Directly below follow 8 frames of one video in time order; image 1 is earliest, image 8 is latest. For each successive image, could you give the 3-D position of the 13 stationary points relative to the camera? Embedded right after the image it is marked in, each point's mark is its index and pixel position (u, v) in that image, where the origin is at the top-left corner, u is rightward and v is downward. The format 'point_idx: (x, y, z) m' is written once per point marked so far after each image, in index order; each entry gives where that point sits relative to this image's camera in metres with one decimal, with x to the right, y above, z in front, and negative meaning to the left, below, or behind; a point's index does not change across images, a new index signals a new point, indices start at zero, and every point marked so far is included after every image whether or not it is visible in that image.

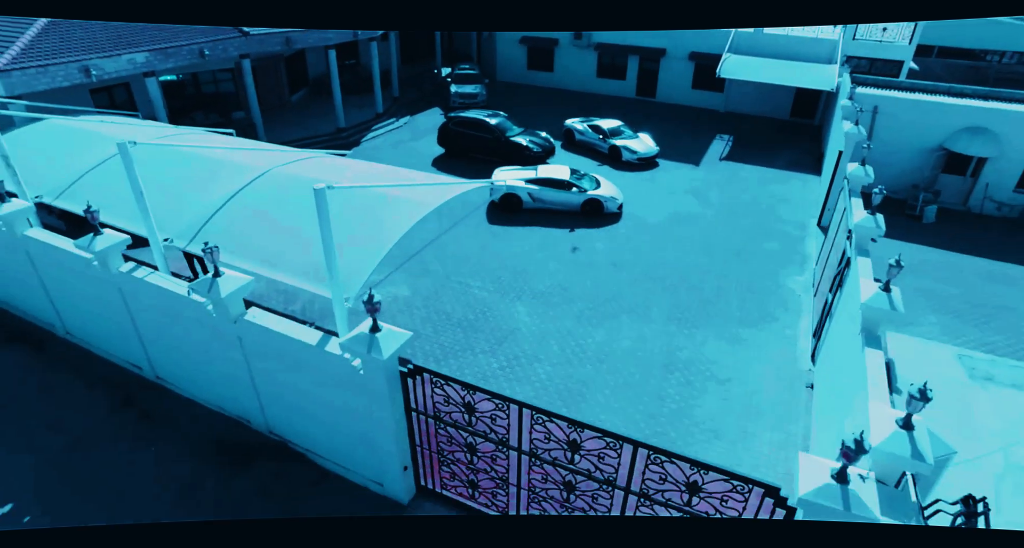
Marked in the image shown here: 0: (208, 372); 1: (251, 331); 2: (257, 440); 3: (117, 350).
0: (-3.7, -1.1, +6.6) m
1: (-2.7, -0.6, +5.7) m
2: (-3.1, -2.0, +6.6) m
3: (-5.6, -1.1, +7.6) m
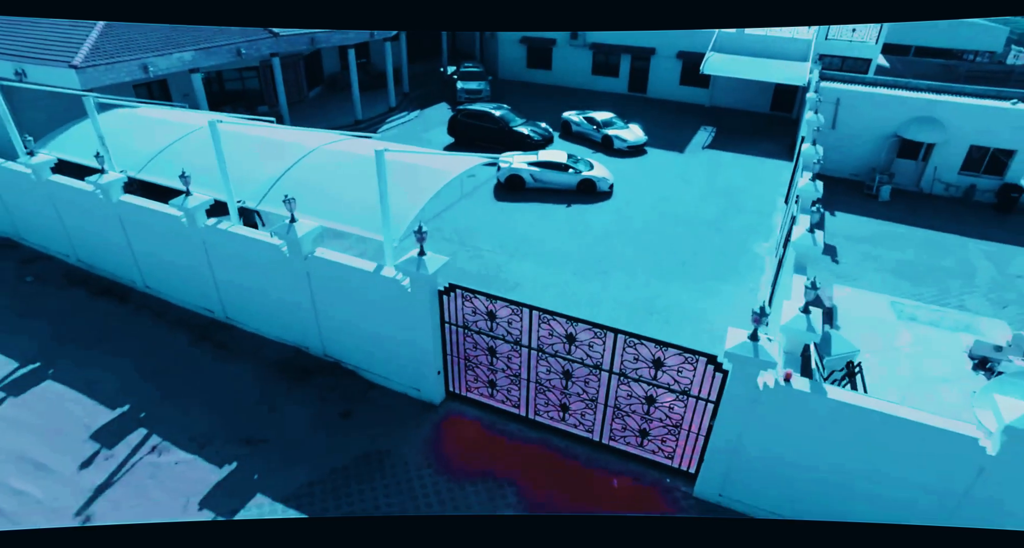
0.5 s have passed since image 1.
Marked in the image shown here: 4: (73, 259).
0: (-3.6, -0.5, +8.2) m
1: (-2.6, +0.1, +7.3) m
2: (-3.0, -1.3, +8.2) m
3: (-5.5, -0.4, +9.2) m
4: (-8.6, +0.3, +10.6) m
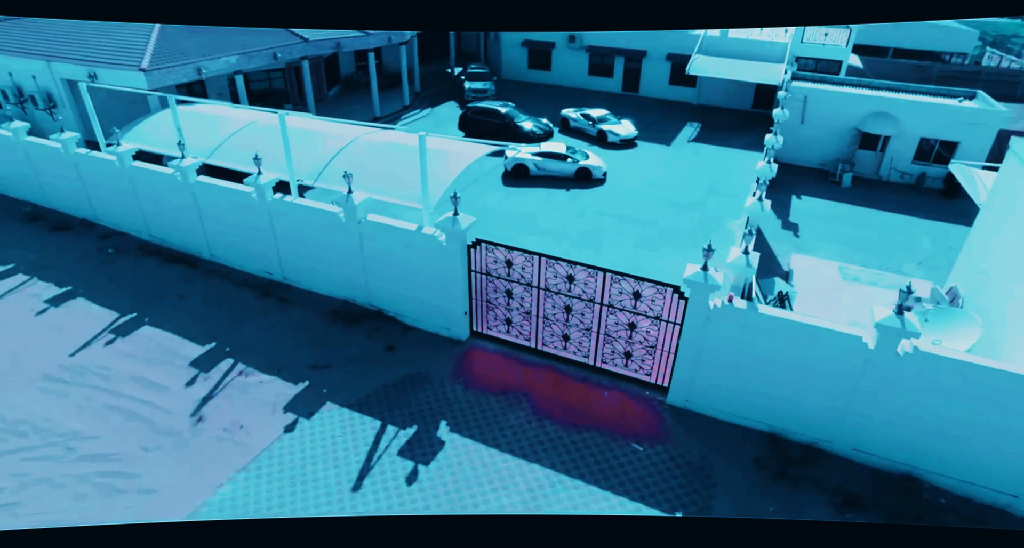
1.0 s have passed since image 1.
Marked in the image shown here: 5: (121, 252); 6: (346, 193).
0: (-3.4, +0.2, +10.1) m
1: (-2.4, +0.8, +9.2) m
2: (-2.8, -0.6, +10.1) m
3: (-5.3, +0.3, +11.1) m
4: (-8.5, +0.9, +12.5) m
5: (-8.7, +0.6, +12.2) m
6: (-2.7, +1.1, +9.3) m
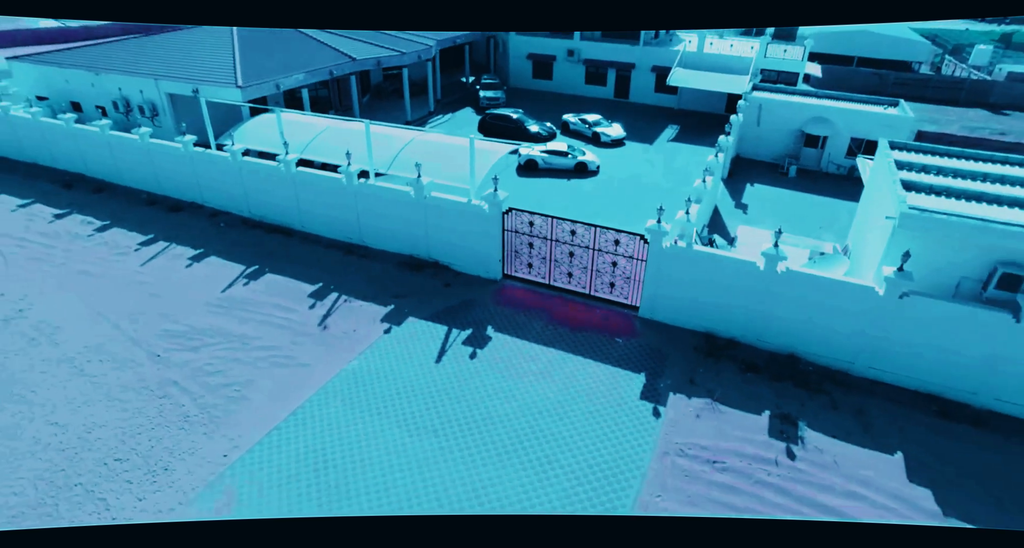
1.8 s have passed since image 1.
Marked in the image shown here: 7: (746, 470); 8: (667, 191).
0: (-2.9, +1.2, +14.0) m
1: (-1.9, +1.7, +13.2) m
2: (-2.3, +0.3, +14.1) m
3: (-4.8, +1.2, +15.1) m
4: (-8.0, +1.9, +16.4) m
5: (-8.3, +1.5, +16.1) m
6: (-2.2, +2.1, +13.3) m
7: (+3.6, -3.1, +8.6) m
8: (+5.2, +2.8, +18.5) m
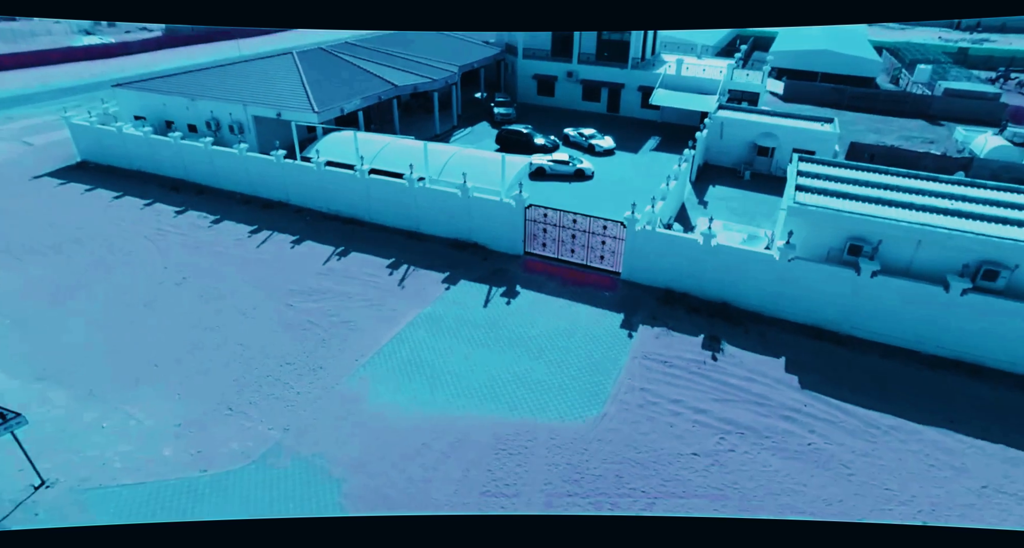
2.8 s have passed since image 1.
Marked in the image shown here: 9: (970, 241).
0: (-2.3, +1.9, +19.3) m
1: (-1.3, +2.5, +18.4) m
2: (-1.7, +1.1, +19.3) m
3: (-4.2, +1.9, +20.3) m
4: (-7.4, +2.6, +21.6) m
5: (-7.7, +2.2, +21.3) m
6: (-1.6, +2.8, +18.5) m
7: (+4.3, -2.3, +13.9) m
8: (+5.8, +3.6, +23.7) m
9: (+11.2, +0.8, +13.5) m
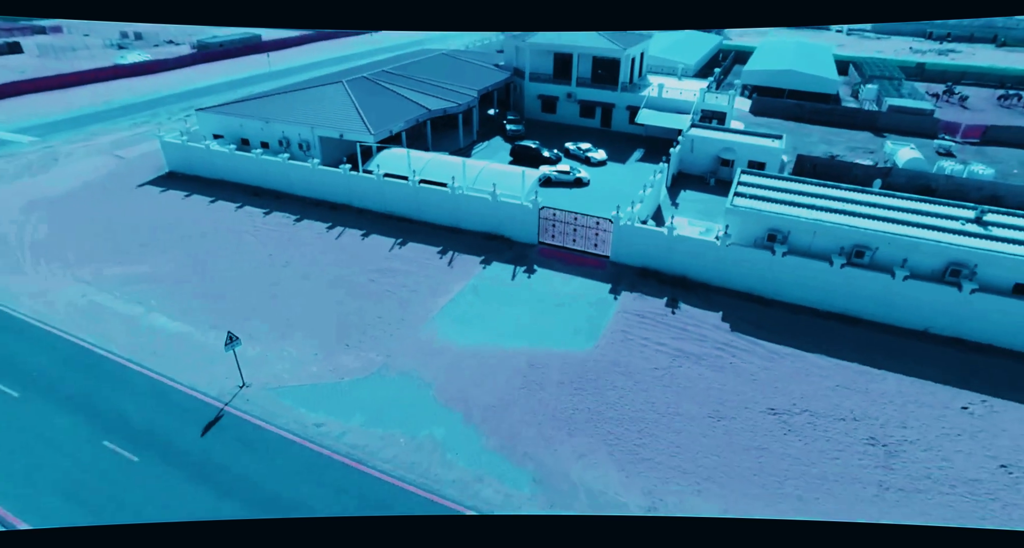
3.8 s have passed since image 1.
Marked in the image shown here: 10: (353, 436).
0: (-1.6, +2.6, +25.5) m
1: (-0.5, +3.2, +24.7) m
2: (-0.9, +1.8, +25.6) m
3: (-3.4, +2.6, +26.5) m
4: (-6.7, +3.3, +27.8) m
5: (-6.9, +2.9, +27.6) m
6: (-0.9, +3.5, +24.8) m
7: (+5.1, -1.6, +20.2) m
8: (+6.5, +4.3, +30.1) m
9: (+12.0, +1.6, +19.9) m
10: (-4.4, -4.4, +15.2) m
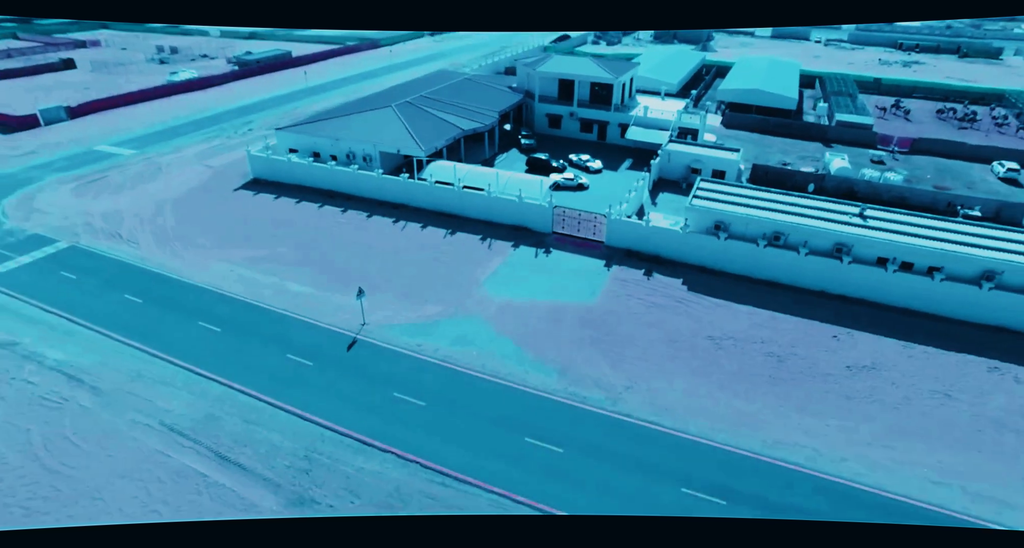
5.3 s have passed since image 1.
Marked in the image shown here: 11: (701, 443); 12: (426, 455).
0: (-0.3, +3.7, +34.4) m
1: (+0.7, +4.3, +33.5) m
2: (+0.3, +2.9, +34.4) m
3: (-2.2, +3.7, +35.3) m
4: (-5.4, +4.4, +36.6) m
5: (-5.7, +4.0, +36.3) m
6: (+0.4, +4.7, +33.6) m
7: (+6.4, -0.5, +29.1) m
8: (+7.7, +5.5, +38.9) m
9: (+13.3, +2.7, +28.8) m
10: (-3.1, -3.3, +24.0) m
11: (+6.7, -6.0, +19.5) m
12: (-2.9, -6.3, +19.2) m
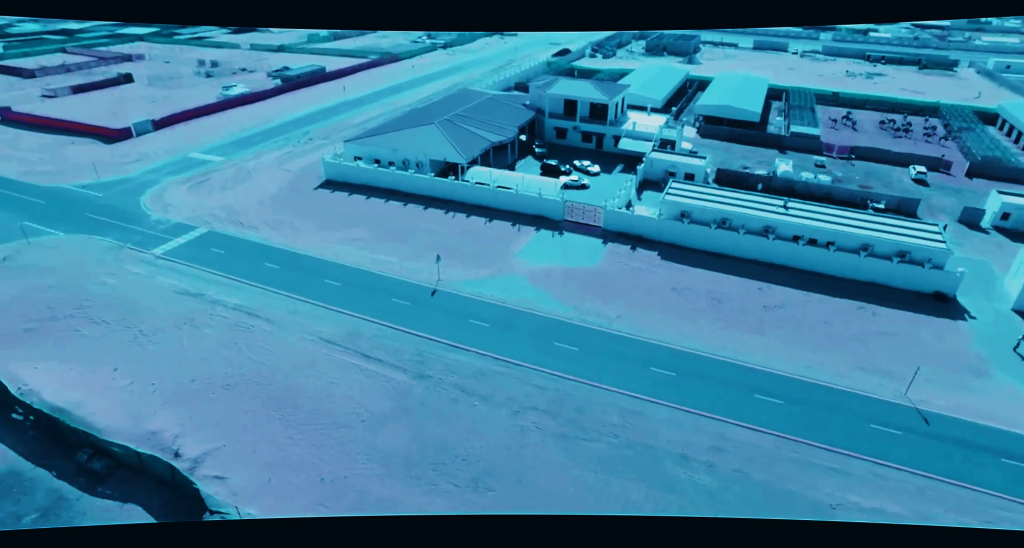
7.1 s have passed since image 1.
0: (+1.5, +5.6, +46.1) m
1: (+2.5, +6.2, +45.2) m
2: (+2.1, +4.8, +46.1) m
3: (-0.4, +5.6, +47.0) m
4: (-3.7, +6.3, +48.3) m
5: (-3.9, +5.9, +48.0) m
6: (+2.2, +6.5, +45.3) m
7: (+8.3, +1.4, +40.9) m
8: (+9.5, +7.4, +50.7) m
9: (+15.1, +4.6, +40.6) m
10: (-1.2, -1.5, +35.7) m
11: (+8.7, -4.1, +31.3) m
12: (-1.0, -4.4, +30.9) m
